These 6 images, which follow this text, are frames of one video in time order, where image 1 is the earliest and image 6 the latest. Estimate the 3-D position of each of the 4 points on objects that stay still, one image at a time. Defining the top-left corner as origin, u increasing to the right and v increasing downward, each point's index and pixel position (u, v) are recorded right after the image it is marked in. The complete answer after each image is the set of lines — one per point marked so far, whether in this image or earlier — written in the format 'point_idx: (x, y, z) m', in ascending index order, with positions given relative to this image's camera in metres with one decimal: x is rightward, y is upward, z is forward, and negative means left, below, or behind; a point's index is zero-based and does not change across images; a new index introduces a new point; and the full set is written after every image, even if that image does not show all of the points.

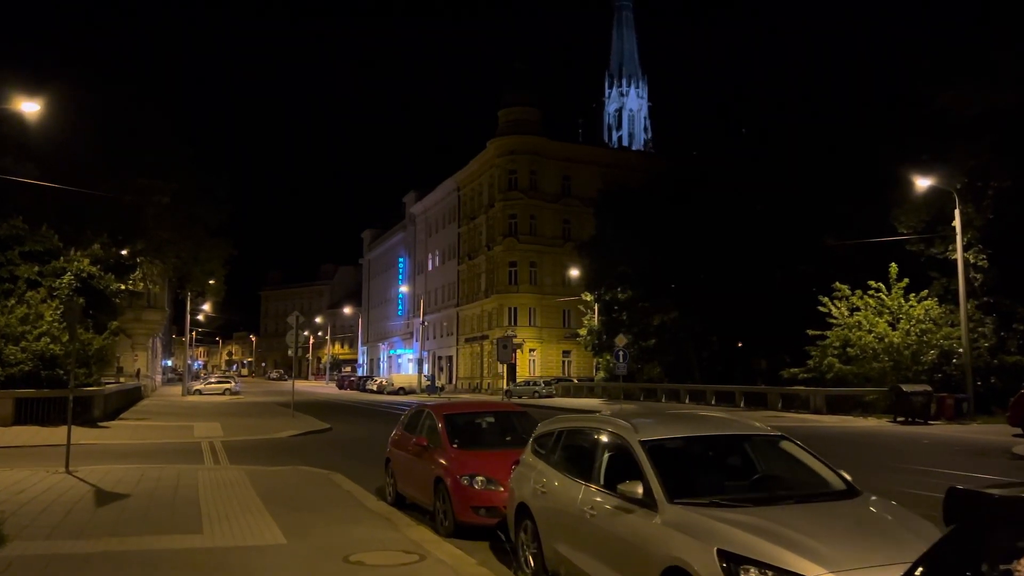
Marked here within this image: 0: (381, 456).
0: (-2.6, -3.6, +17.4) m
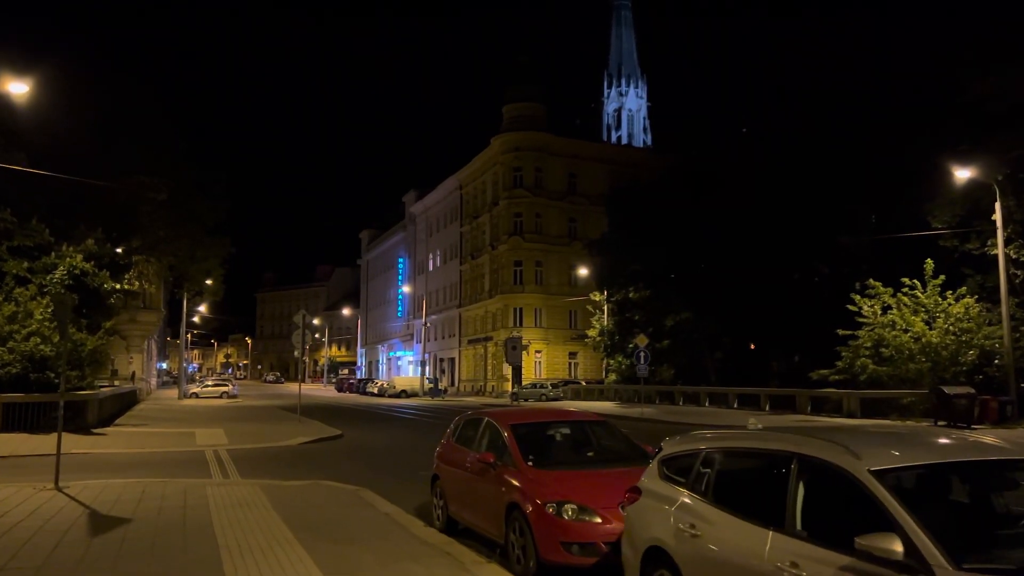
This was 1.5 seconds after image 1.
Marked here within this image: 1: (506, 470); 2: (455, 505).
0: (-1.9, -3.5, +15.7) m
1: (0.0, -1.6, +7.5) m
2: (-0.6, -2.2, +8.6) m
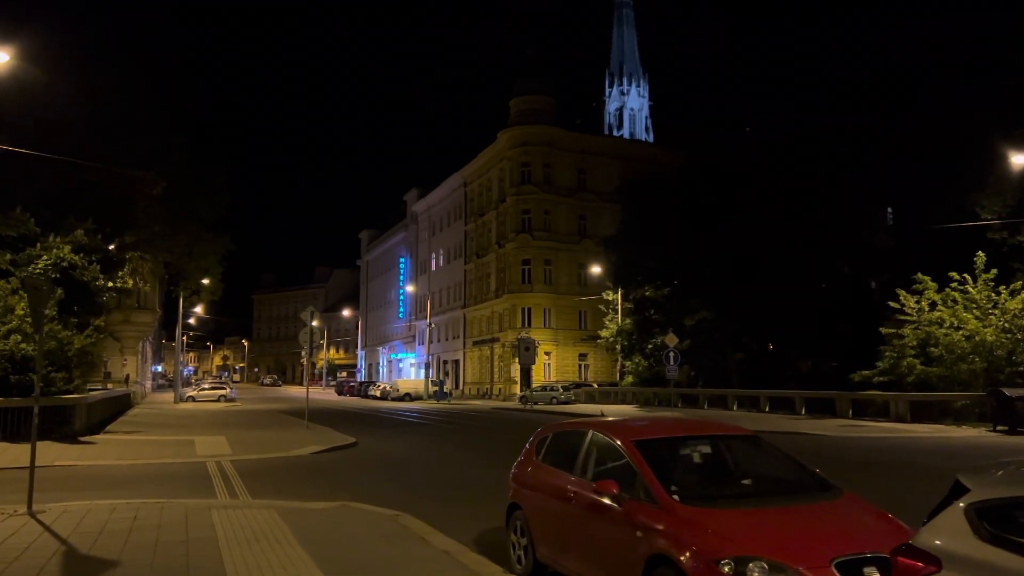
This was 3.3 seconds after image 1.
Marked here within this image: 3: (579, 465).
0: (-1.1, -3.2, +13.6) m
1: (+0.8, -1.4, +5.4) m
2: (+0.3, -2.0, +6.5) m
3: (+0.5, -1.3, +6.4) m
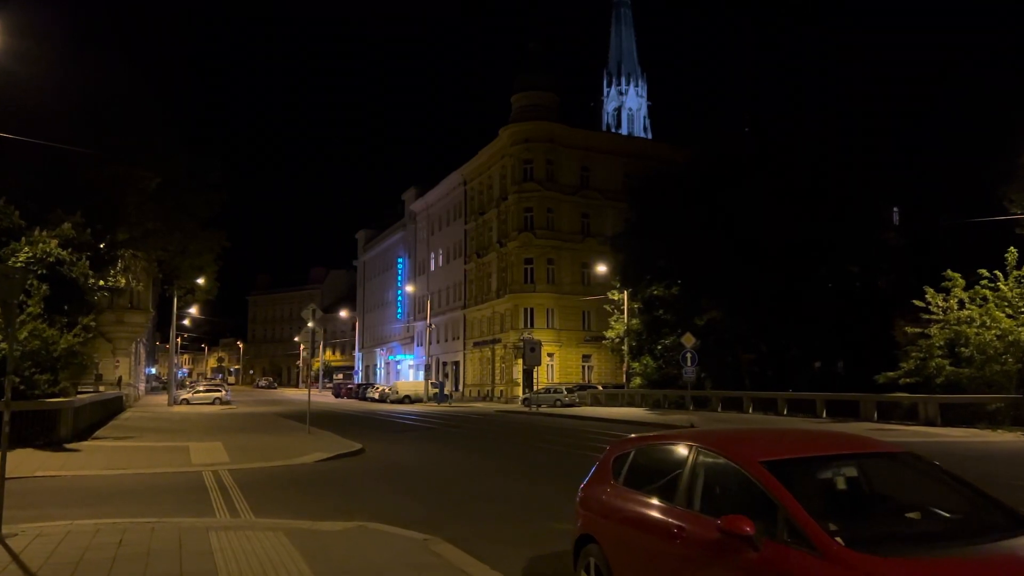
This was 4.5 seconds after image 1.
0: (-0.6, -3.1, +12.2) m
1: (+1.3, -1.3, +4.1) m
2: (+0.8, -1.8, +5.1) m
3: (+1.0, -1.2, +5.0) m
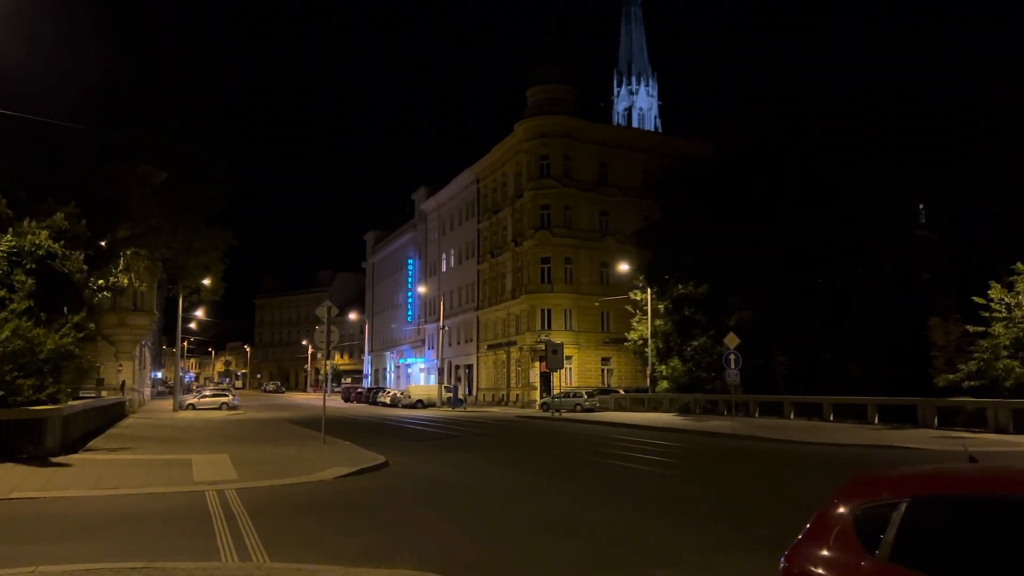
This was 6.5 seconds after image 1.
0: (+0.2, -3.0, +10.0) m
1: (+2.1, -1.0, +1.9) m
2: (+1.5, -1.6, +3.0) m
3: (+1.7, -1.0, +2.9) m
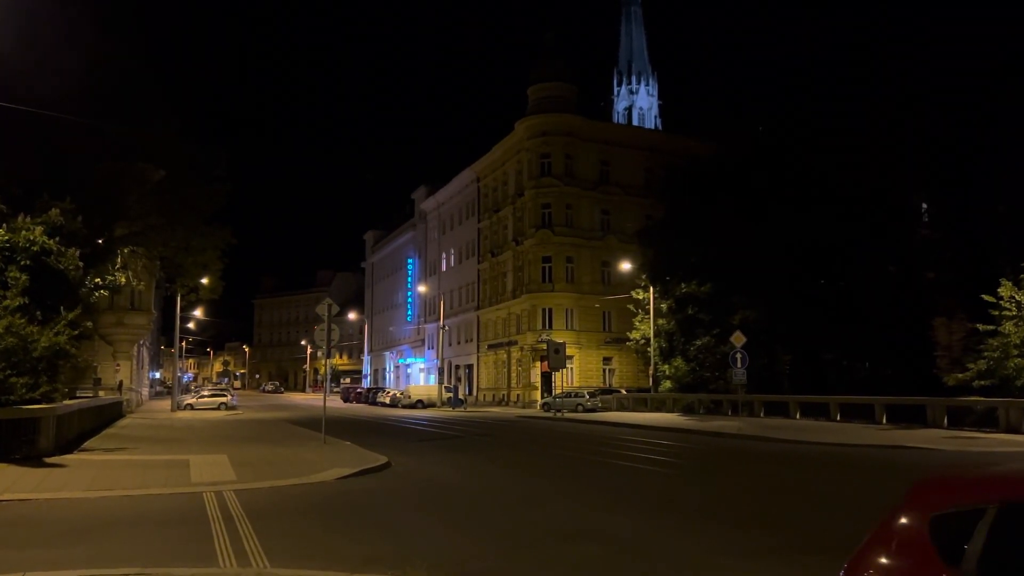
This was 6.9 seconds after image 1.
0: (+0.3, -2.9, +9.6) m
1: (+2.2, -1.0, +1.5) m
2: (+1.7, -1.5, +2.5) m
3: (+1.9, -0.9, +2.5) m
